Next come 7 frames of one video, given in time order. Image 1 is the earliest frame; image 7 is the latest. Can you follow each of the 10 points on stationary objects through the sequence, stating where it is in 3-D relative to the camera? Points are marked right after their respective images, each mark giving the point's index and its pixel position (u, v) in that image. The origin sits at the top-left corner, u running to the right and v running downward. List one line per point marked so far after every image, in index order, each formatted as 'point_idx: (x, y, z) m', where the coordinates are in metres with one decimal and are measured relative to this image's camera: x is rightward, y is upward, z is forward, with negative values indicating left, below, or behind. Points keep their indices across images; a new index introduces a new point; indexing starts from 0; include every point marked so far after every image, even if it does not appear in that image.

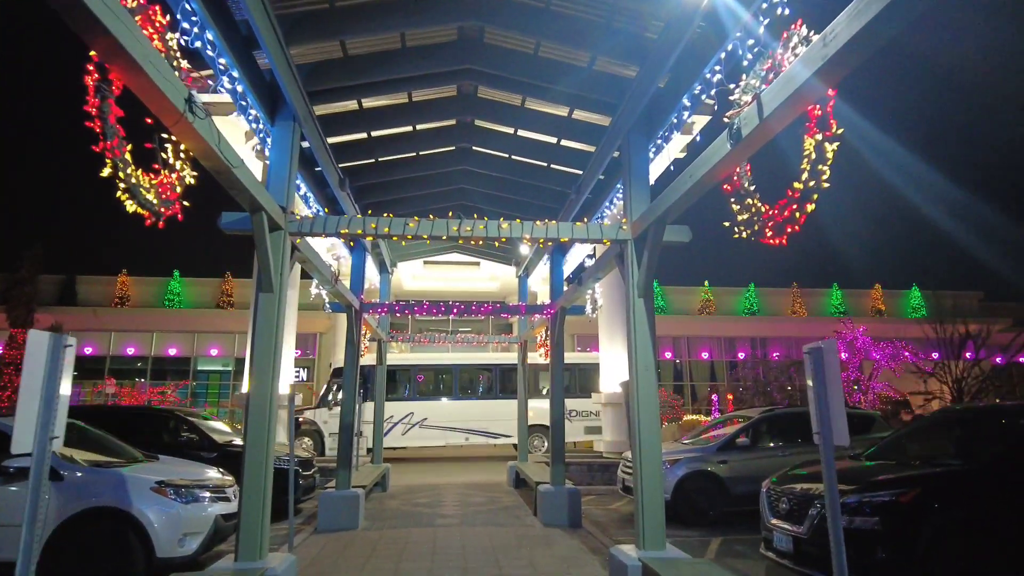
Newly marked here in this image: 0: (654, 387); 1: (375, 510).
0: (+1.1, -0.8, +5.2) m
1: (-2.0, -3.3, +9.7) m
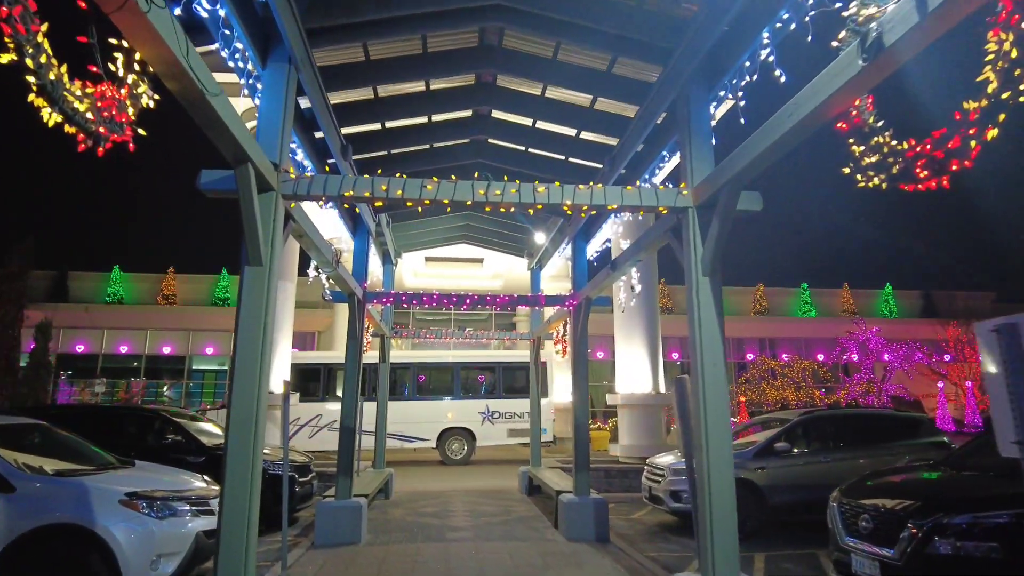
0: (+1.4, -0.6, +4.3) m
1: (-1.8, -3.1, +8.8) m
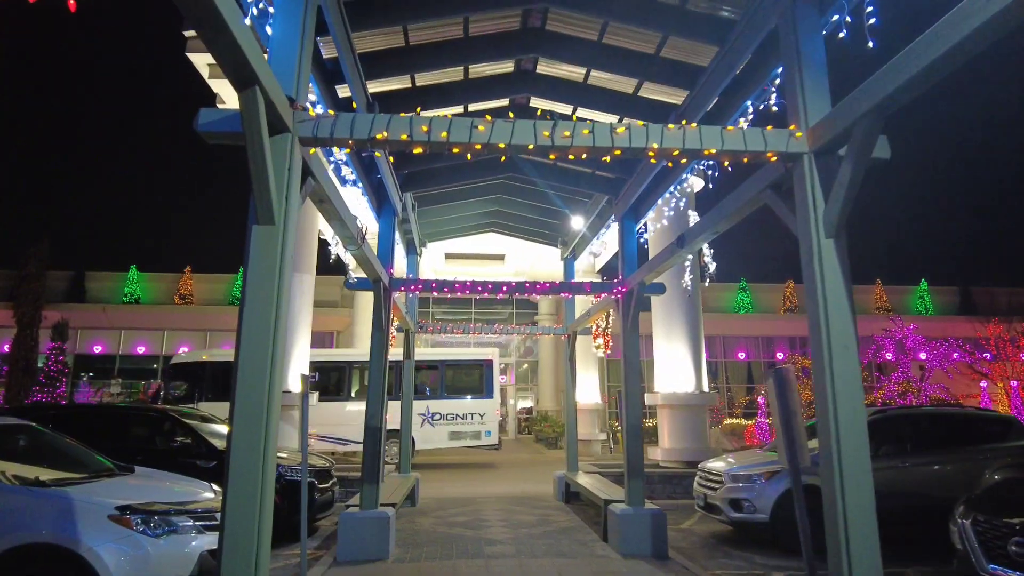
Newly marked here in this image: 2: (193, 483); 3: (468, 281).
0: (+1.8, -0.4, +3.4) m
1: (-1.3, -3.0, +8.0) m
2: (-2.7, -1.6, +5.6) m
3: (-0.5, +0.1, +7.7) m
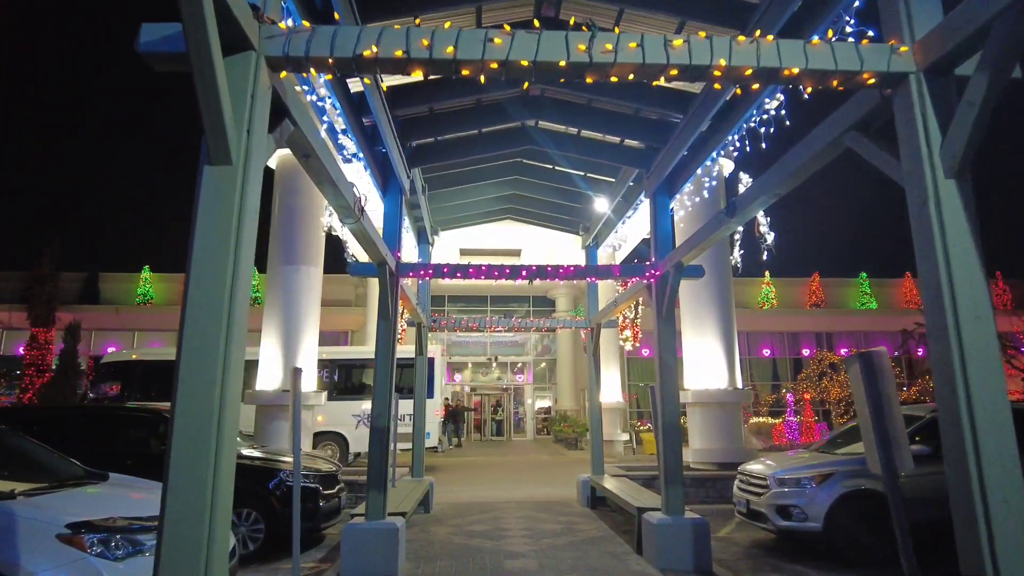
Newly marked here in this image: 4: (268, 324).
0: (+1.9, -0.2, +2.6) m
1: (-1.0, -2.8, +7.3) m
2: (-2.5, -1.5, +4.9) m
3: (-0.3, +0.2, +6.9) m
4: (-4.4, -0.7, +11.8) m
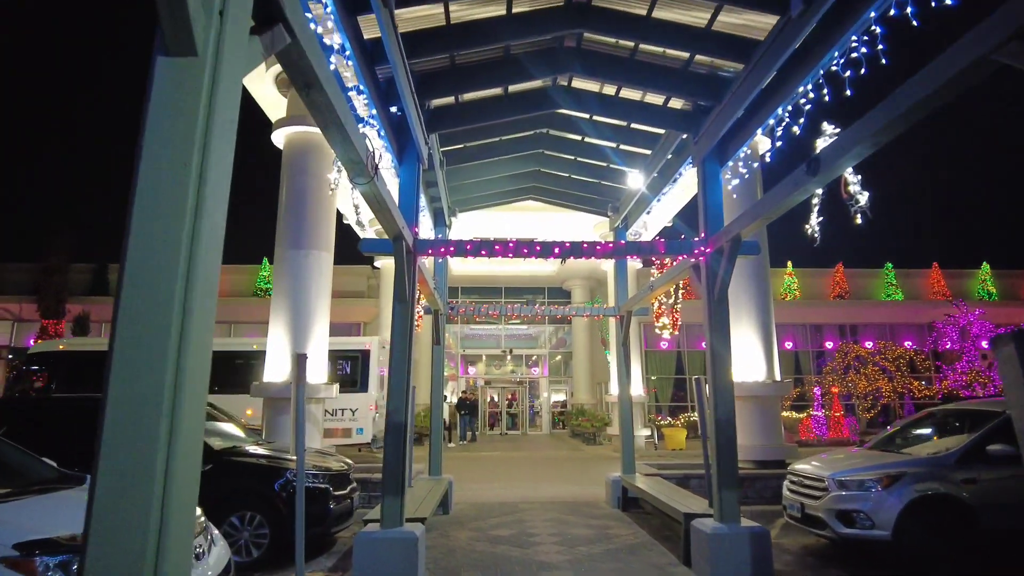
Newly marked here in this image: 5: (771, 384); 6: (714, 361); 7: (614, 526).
0: (+2.1, -0.1, +1.8) m
1: (-0.7, -2.6, +6.6) m
2: (-2.3, -1.3, +4.2) m
3: (0.0, +0.4, +6.2) m
4: (-4.0, -0.4, +11.1) m
5: (+4.2, -1.6, +10.6) m
6: (+1.8, -0.7, +5.9) m
7: (+1.2, -2.8, +7.8) m
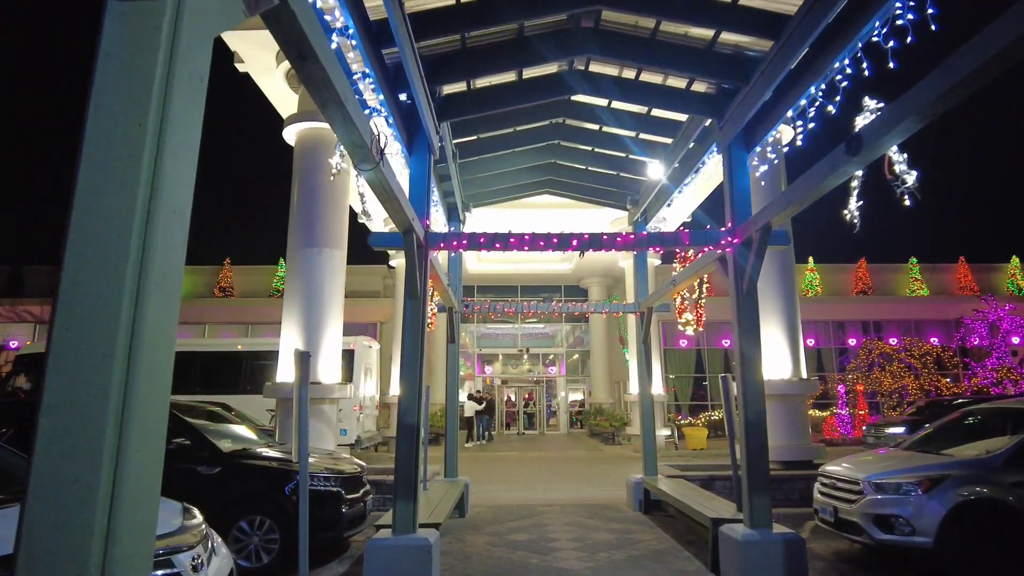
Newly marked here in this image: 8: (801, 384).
0: (+2.1, 0.0, +1.5) m
1: (-0.5, -2.6, +6.3) m
2: (-2.2, -1.3, +4.0) m
3: (+0.1, +0.5, +5.9) m
4: (-3.7, -0.4, +11.0) m
5: (+4.5, -1.5, +10.2) m
6: (+1.9, -0.6, +5.5) m
7: (+1.4, -2.7, +7.4) m
8: (+4.5, -1.5, +10.2) m
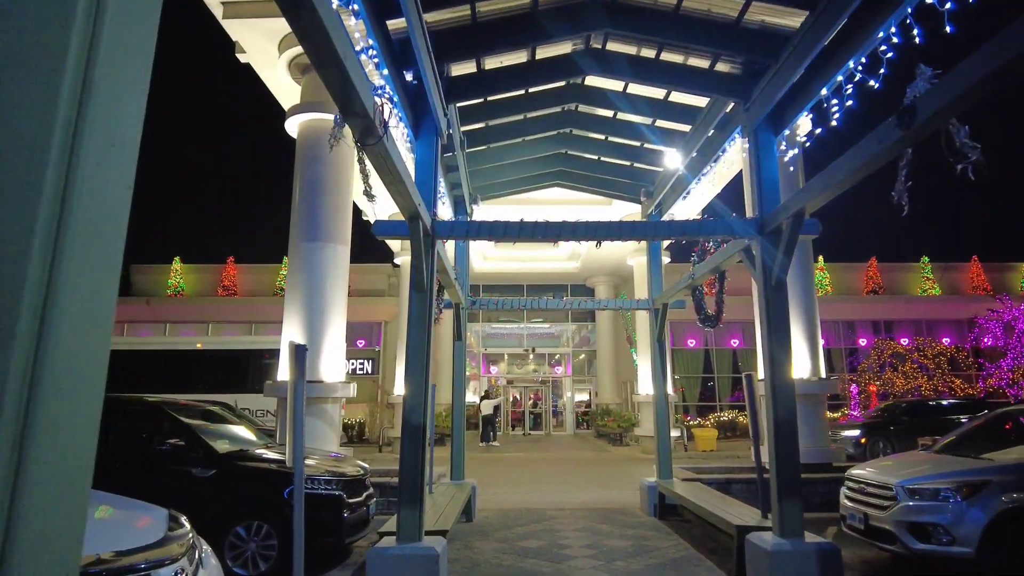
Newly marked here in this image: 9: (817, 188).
0: (+2.2, 0.0, +1.2) m
1: (-0.4, -2.5, +6.0) m
2: (-2.1, -1.2, +3.7) m
3: (+0.2, +0.5, +5.6) m
4: (-3.6, -0.3, +10.6) m
5: (+4.6, -1.4, +9.8) m
6: (+2.0, -0.5, +5.2) m
7: (+1.5, -2.7, +7.1) m
8: (+4.7, -1.4, +9.9) m
9: (+2.1, +0.7, +4.6) m
